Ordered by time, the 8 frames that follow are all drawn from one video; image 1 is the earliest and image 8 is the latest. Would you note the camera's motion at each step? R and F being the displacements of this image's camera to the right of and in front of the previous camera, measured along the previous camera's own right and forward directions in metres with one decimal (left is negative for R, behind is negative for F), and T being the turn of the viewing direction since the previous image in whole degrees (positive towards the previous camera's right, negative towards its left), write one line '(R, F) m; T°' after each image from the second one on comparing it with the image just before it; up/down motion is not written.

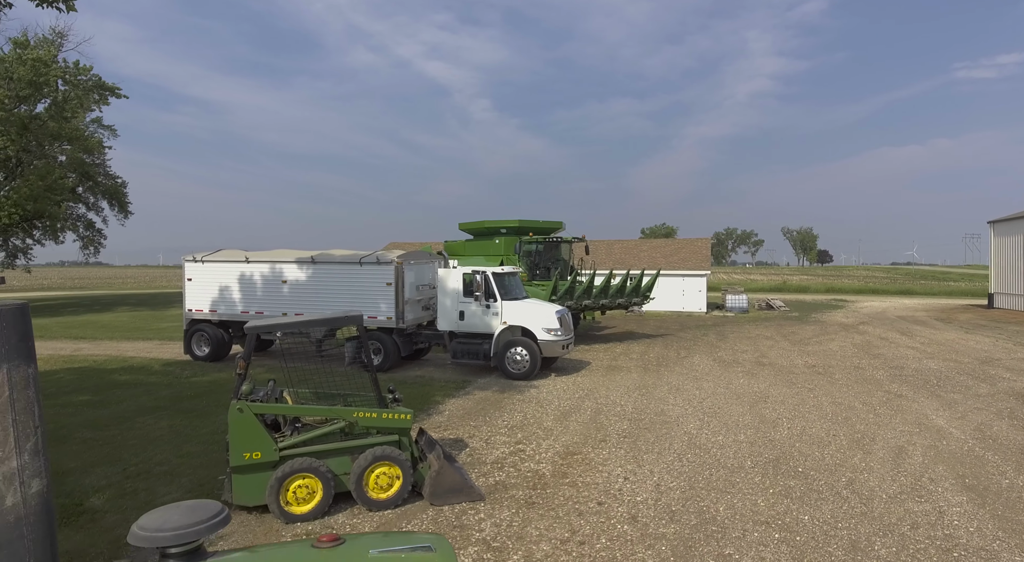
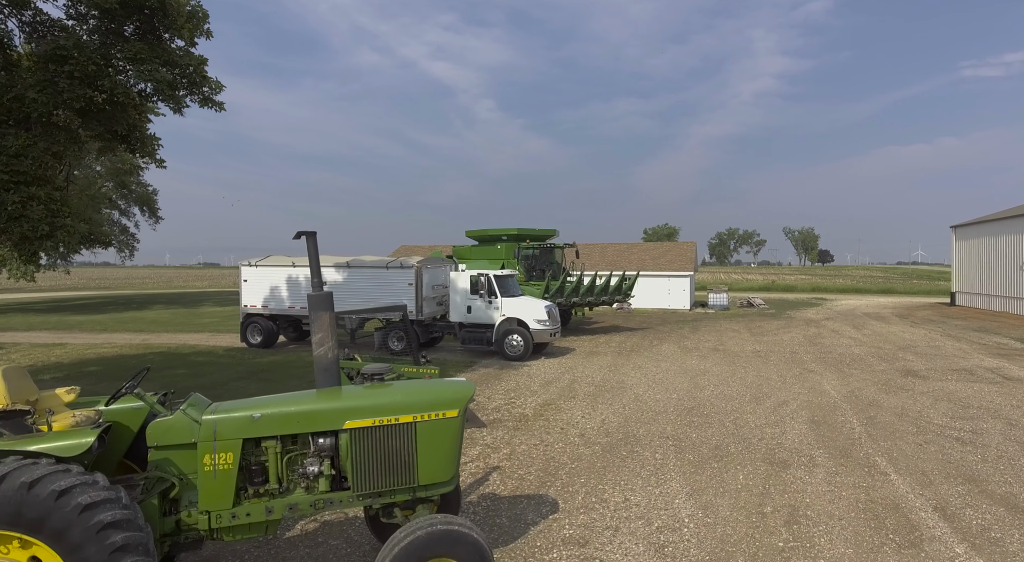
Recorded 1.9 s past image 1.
(+0.2, -2.6) m; 0°
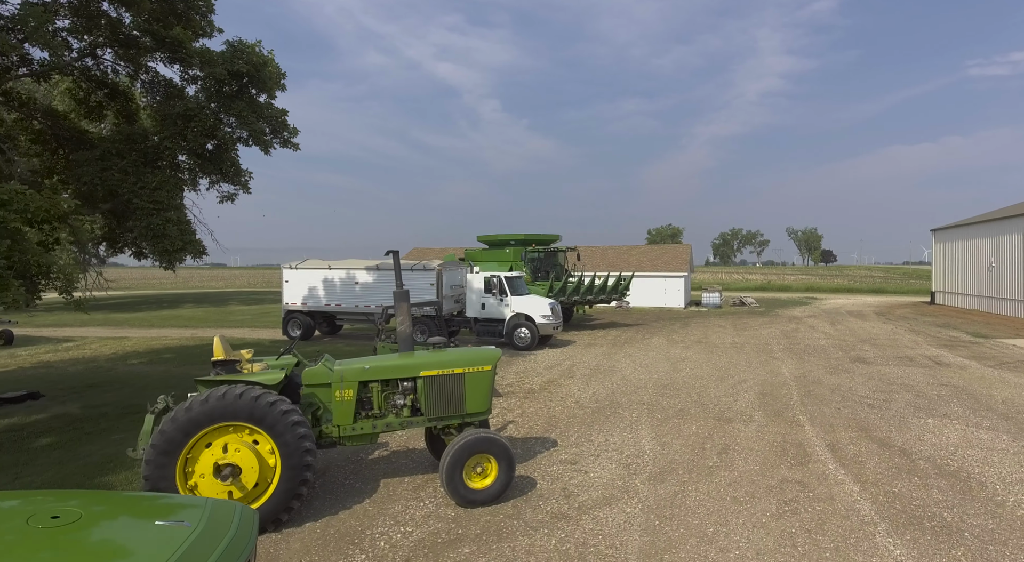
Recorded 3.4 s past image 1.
(-0.1, -2.1) m; 0°
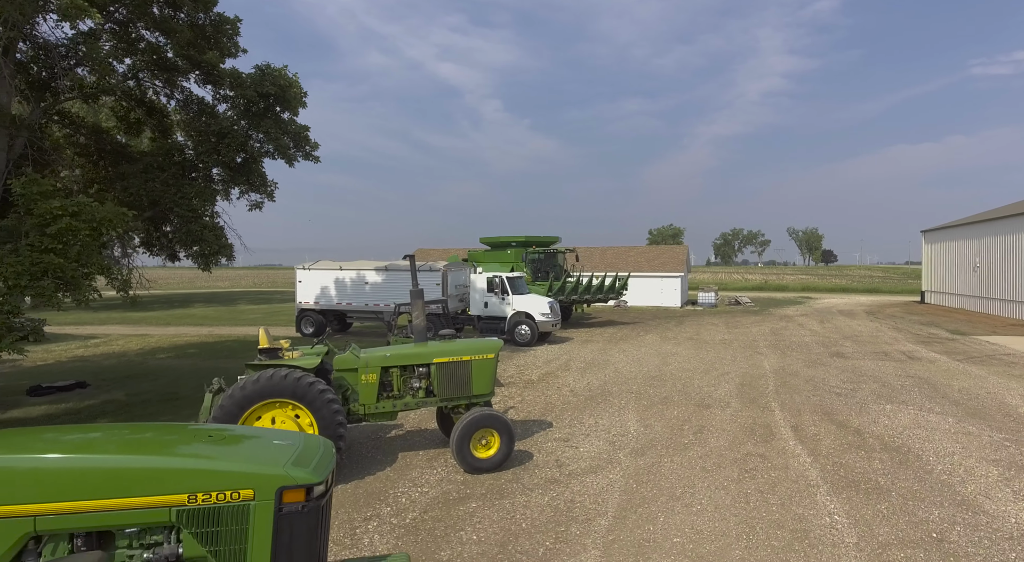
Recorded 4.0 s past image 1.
(0.0, -0.9) m; 0°
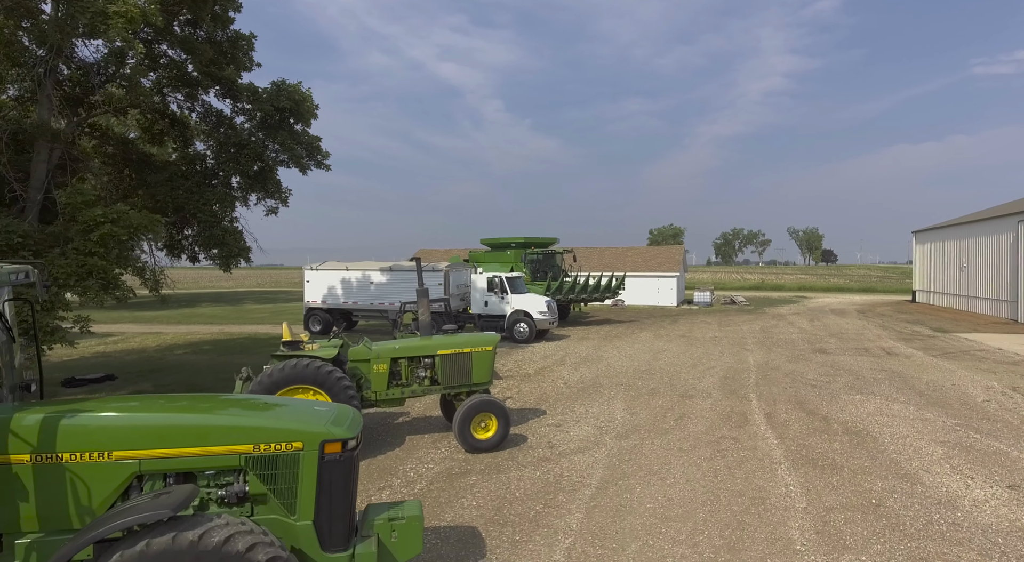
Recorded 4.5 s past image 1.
(+0.1, -0.8) m; 0°
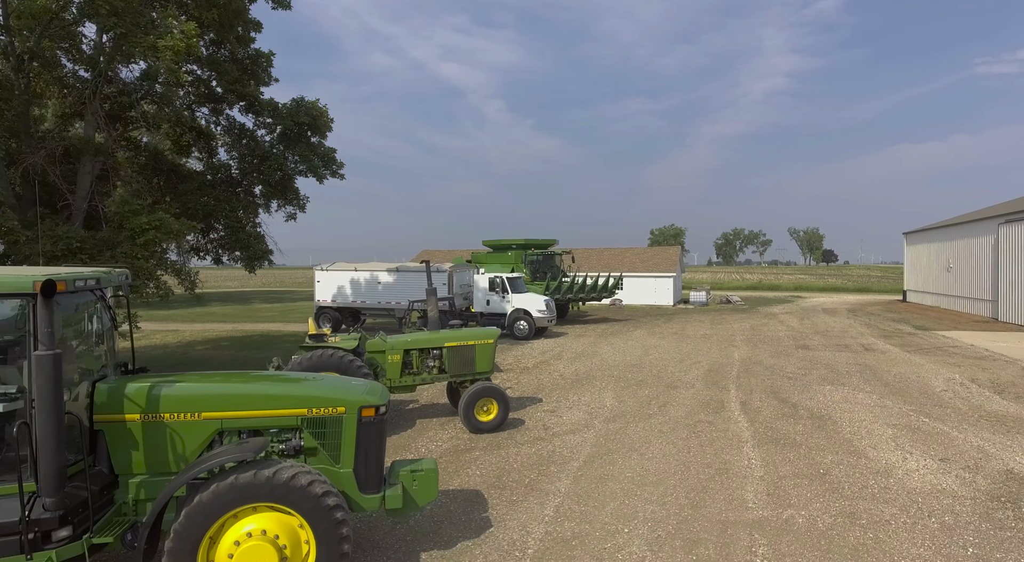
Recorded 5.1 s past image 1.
(0.0, -0.9) m; 0°
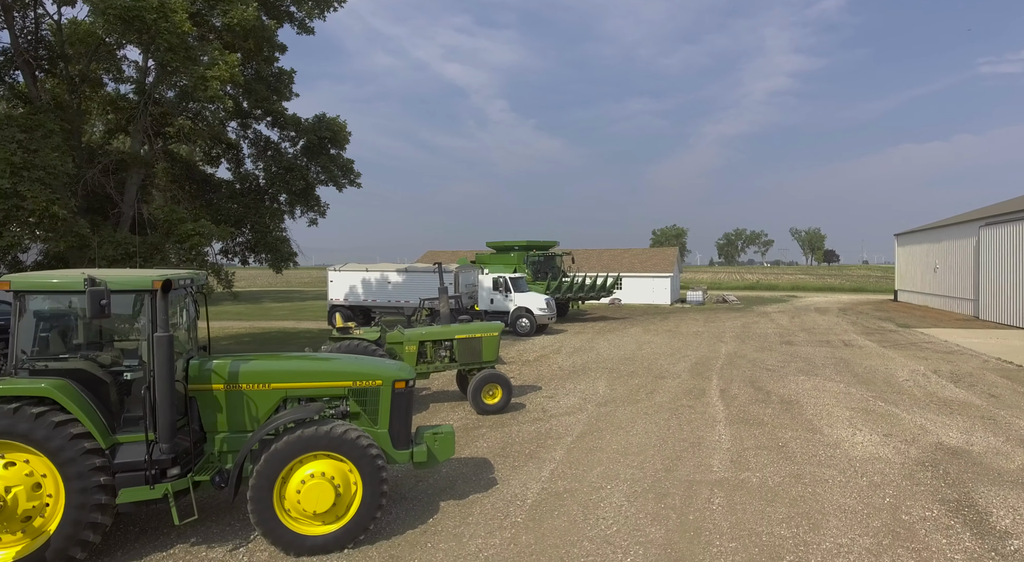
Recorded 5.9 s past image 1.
(0.0, -1.1) m; 0°
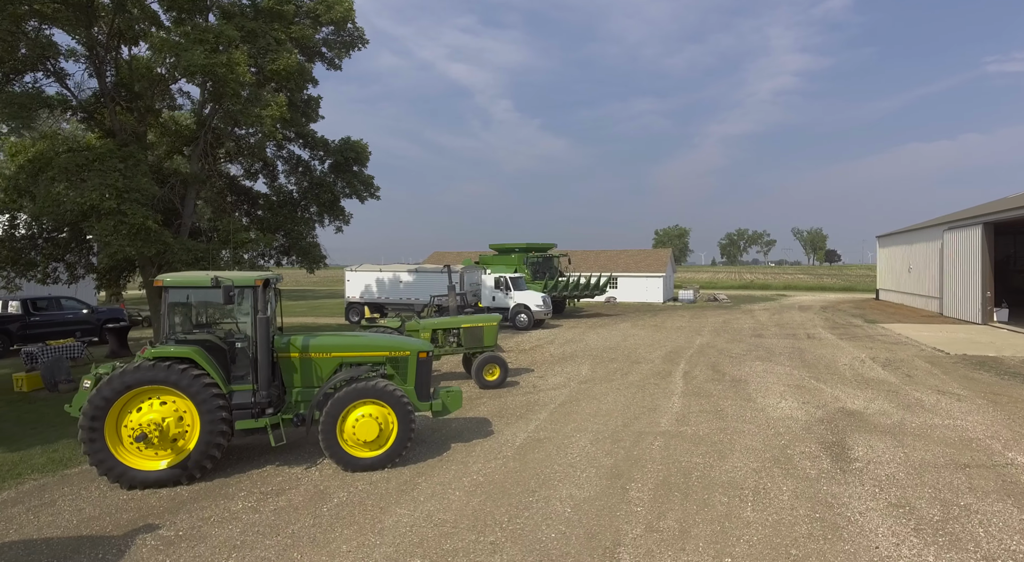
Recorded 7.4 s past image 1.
(+0.2, -2.0) m; 0°
